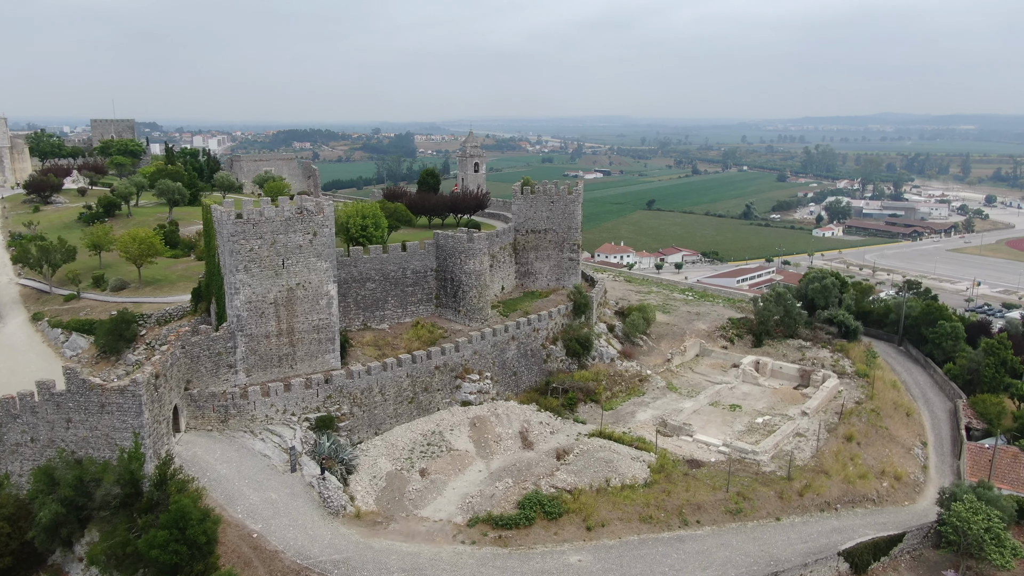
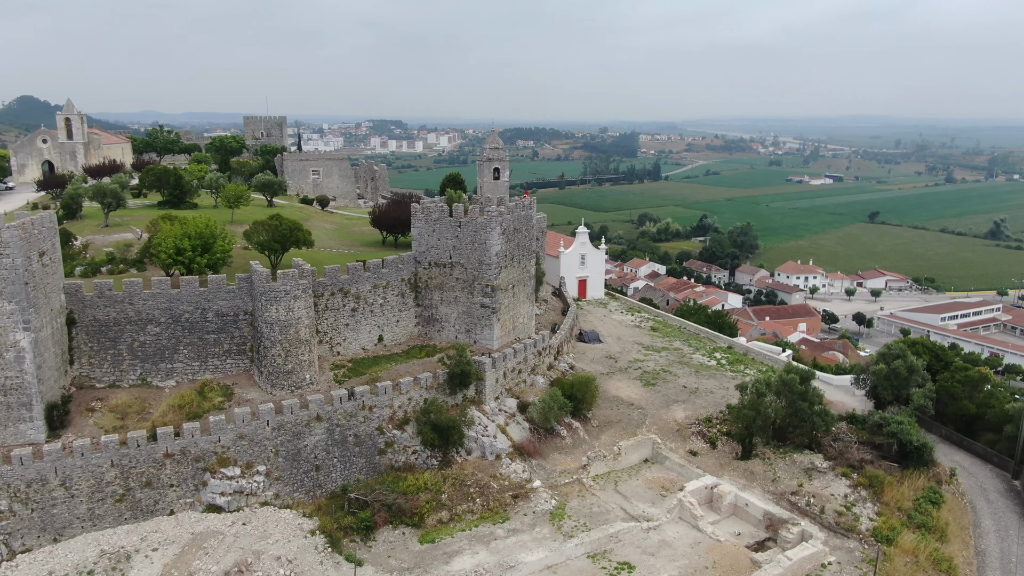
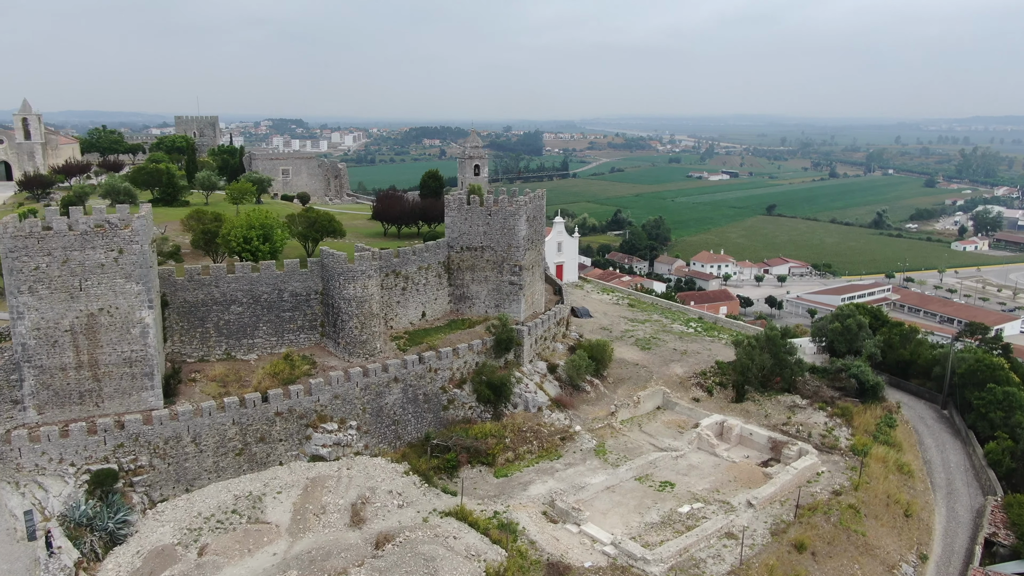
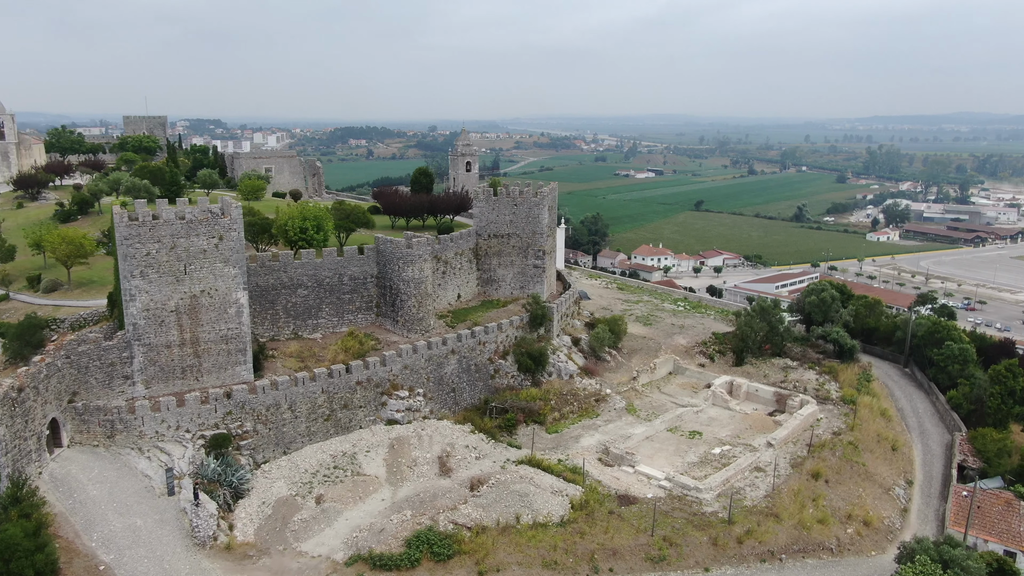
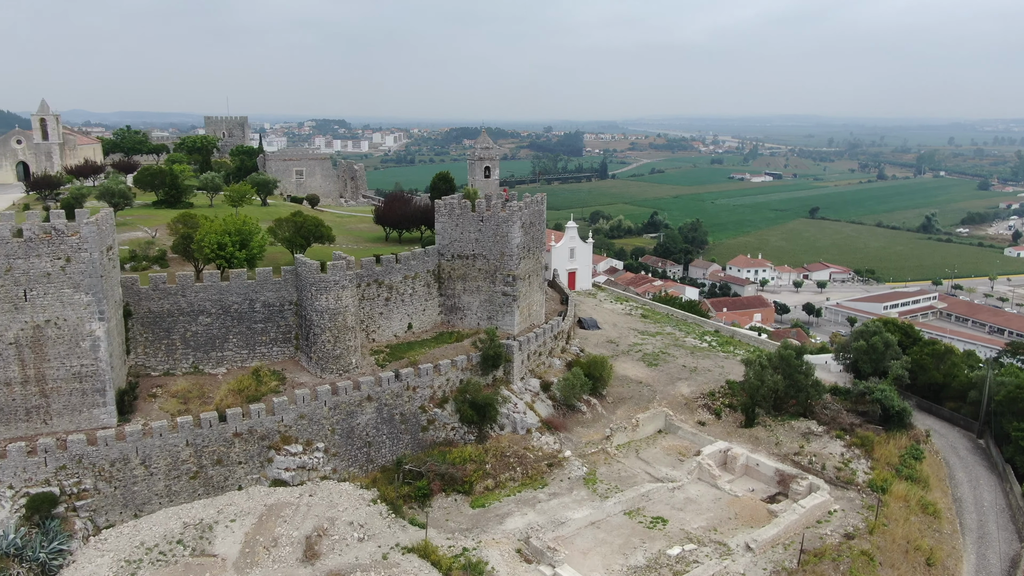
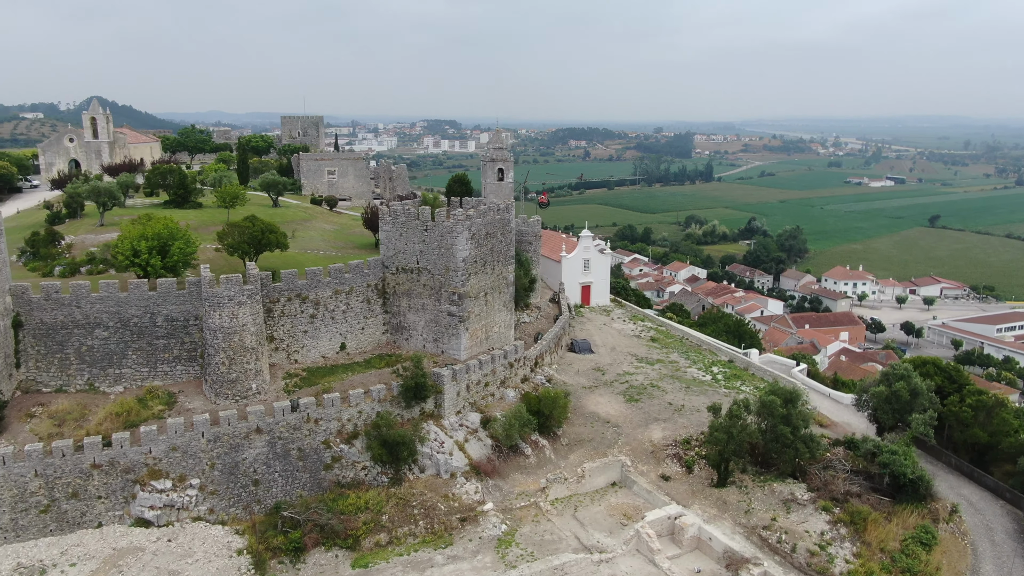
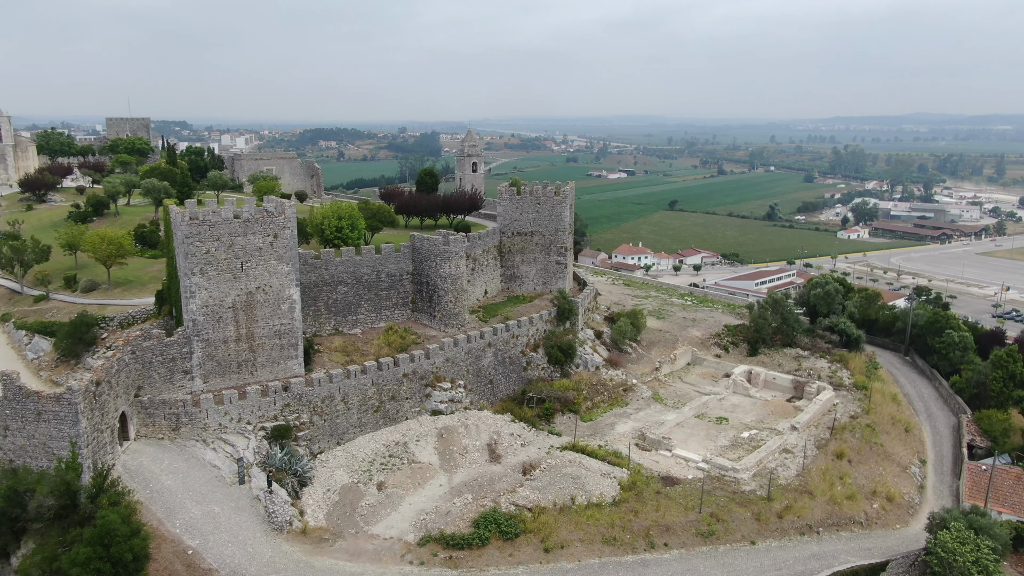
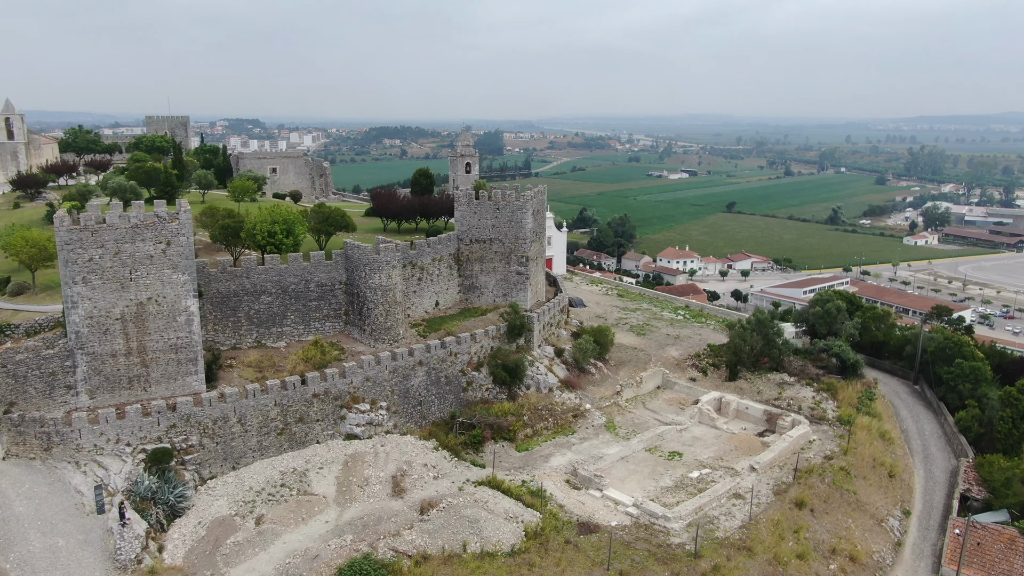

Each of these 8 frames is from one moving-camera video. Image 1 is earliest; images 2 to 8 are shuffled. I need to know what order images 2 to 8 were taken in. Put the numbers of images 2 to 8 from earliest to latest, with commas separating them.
7, 4, 8, 3, 5, 2, 6
